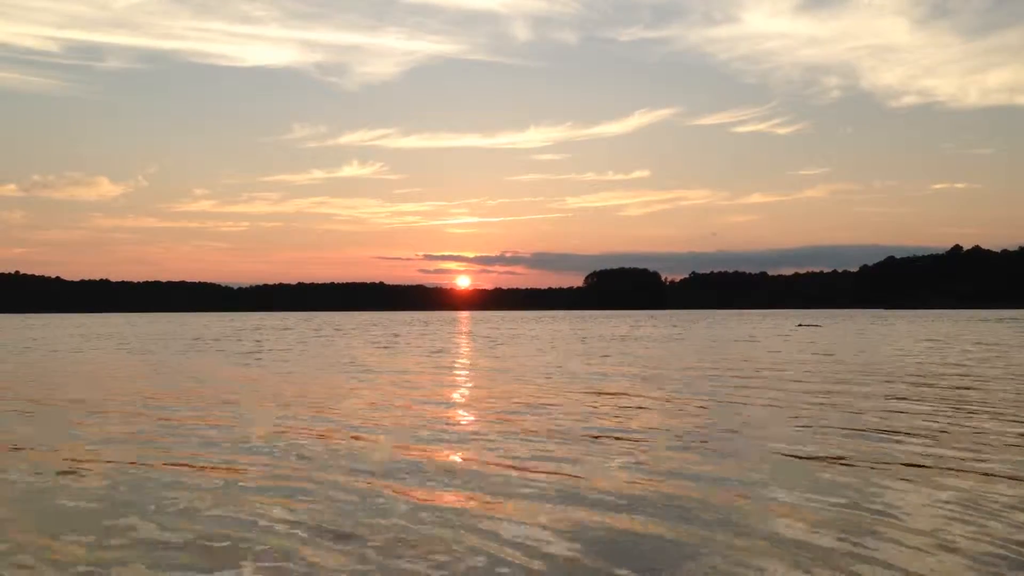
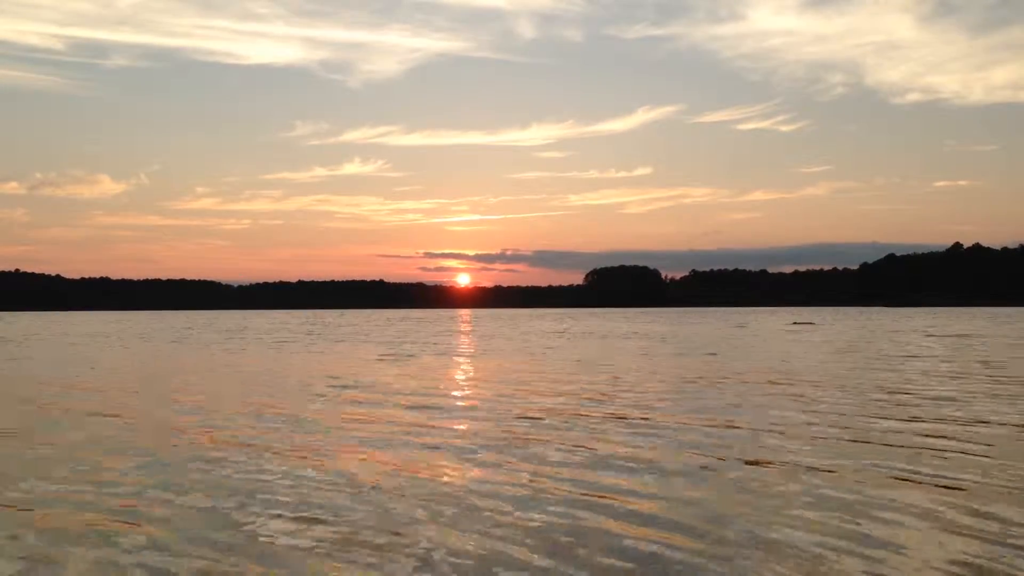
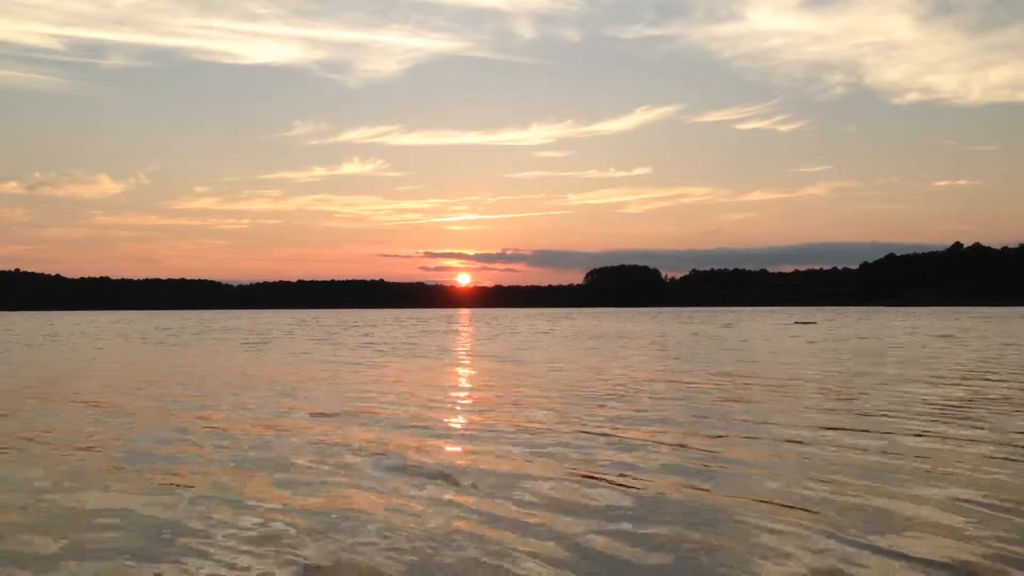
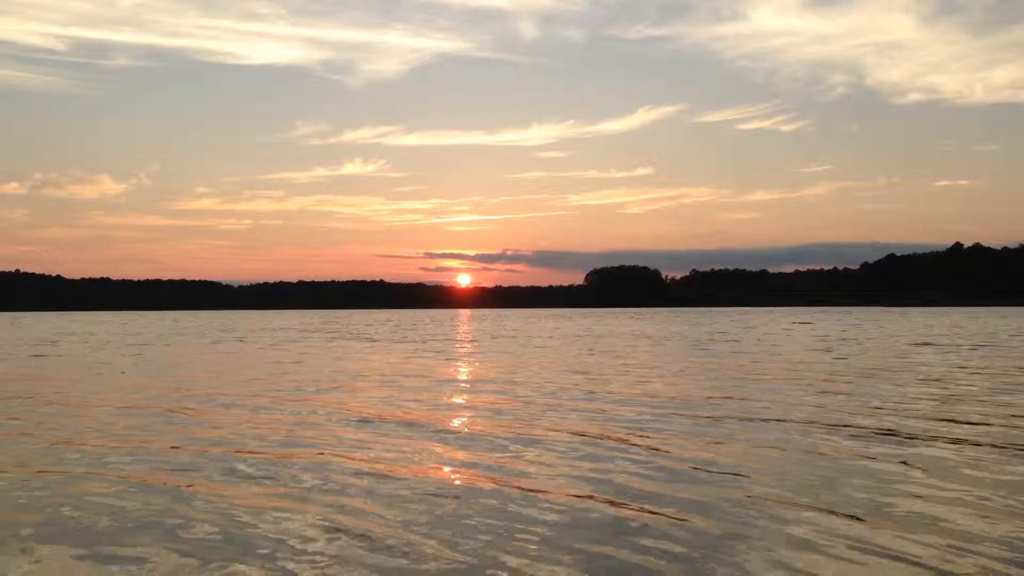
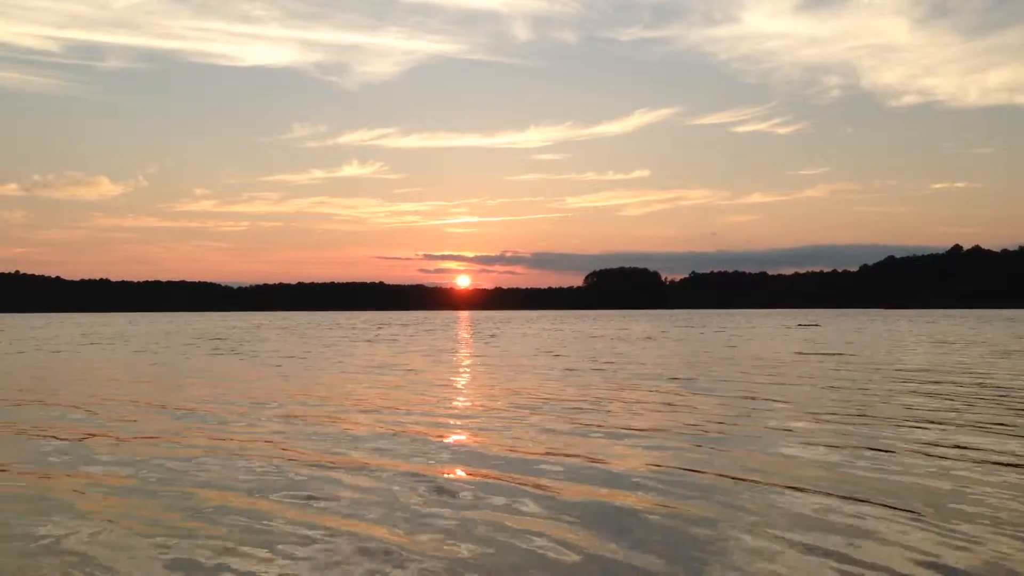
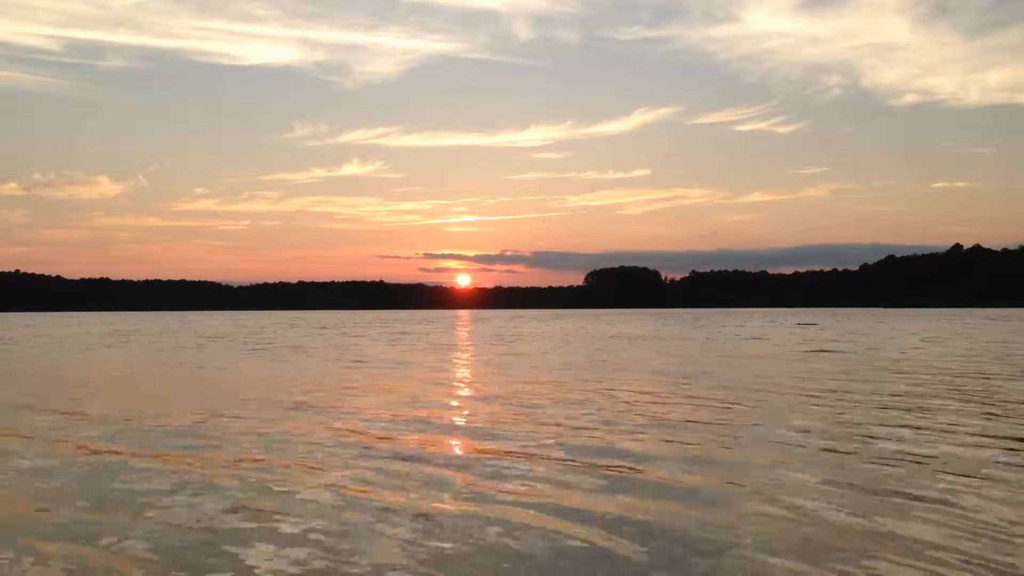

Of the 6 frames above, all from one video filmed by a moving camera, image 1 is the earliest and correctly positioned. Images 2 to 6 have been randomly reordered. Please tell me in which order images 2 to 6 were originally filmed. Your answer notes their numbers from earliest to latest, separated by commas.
5, 6, 3, 2, 4
